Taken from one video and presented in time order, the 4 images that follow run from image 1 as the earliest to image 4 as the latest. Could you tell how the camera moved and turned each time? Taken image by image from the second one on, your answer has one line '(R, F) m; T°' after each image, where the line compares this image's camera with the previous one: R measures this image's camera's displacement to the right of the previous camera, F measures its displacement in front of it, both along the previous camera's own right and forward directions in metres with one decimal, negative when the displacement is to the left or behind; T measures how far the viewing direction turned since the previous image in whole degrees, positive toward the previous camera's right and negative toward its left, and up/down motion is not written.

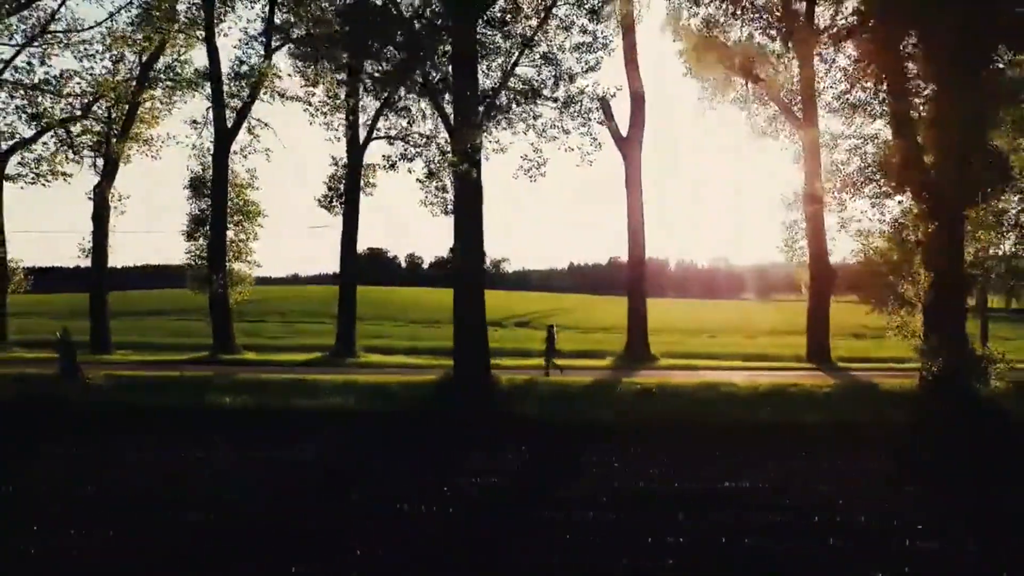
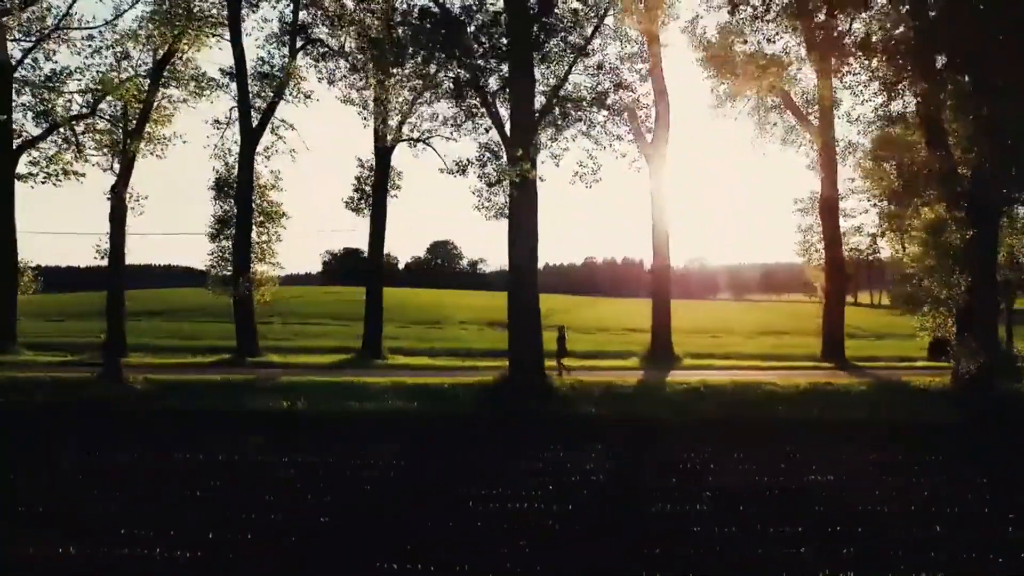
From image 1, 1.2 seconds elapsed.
(-1.0, -0.1) m; +4°
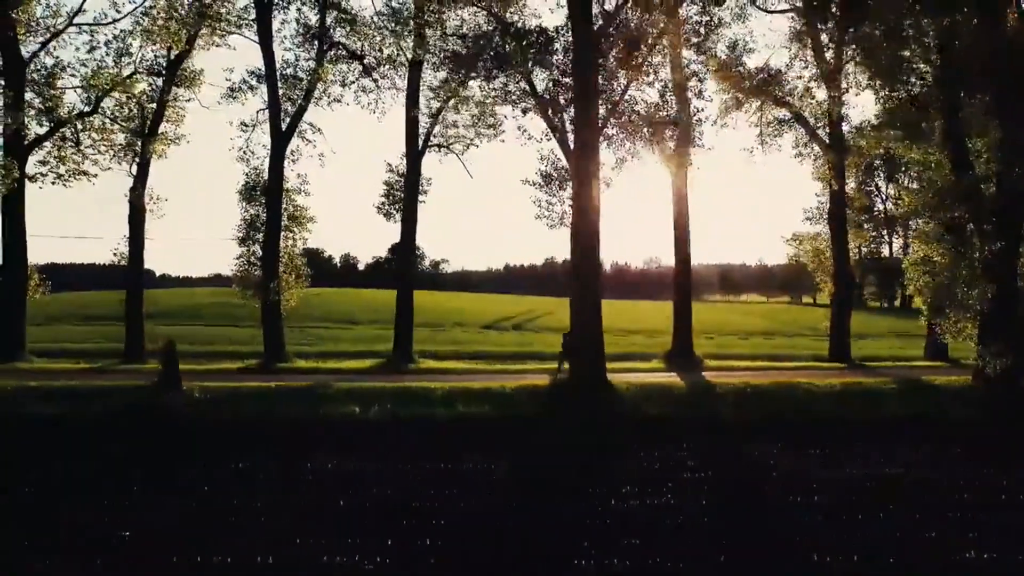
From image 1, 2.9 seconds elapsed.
(-1.4, -0.2) m; +6°
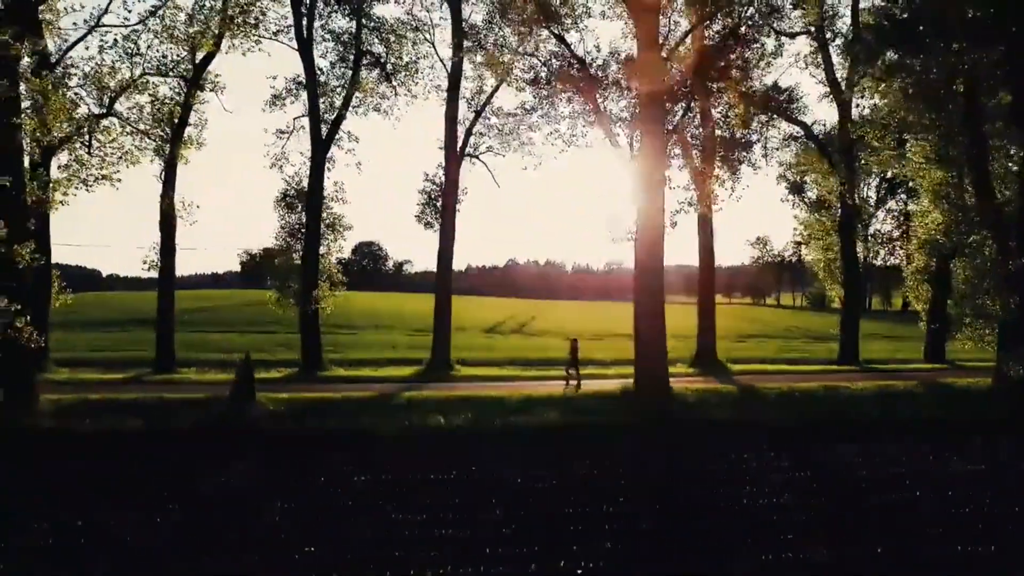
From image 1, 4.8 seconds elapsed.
(-1.6, -0.1) m; +6°
